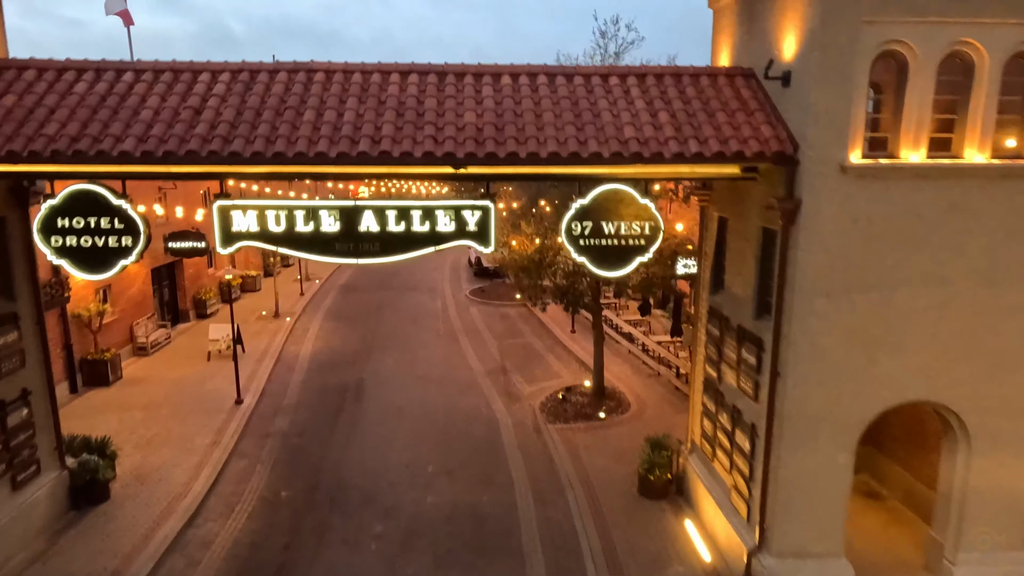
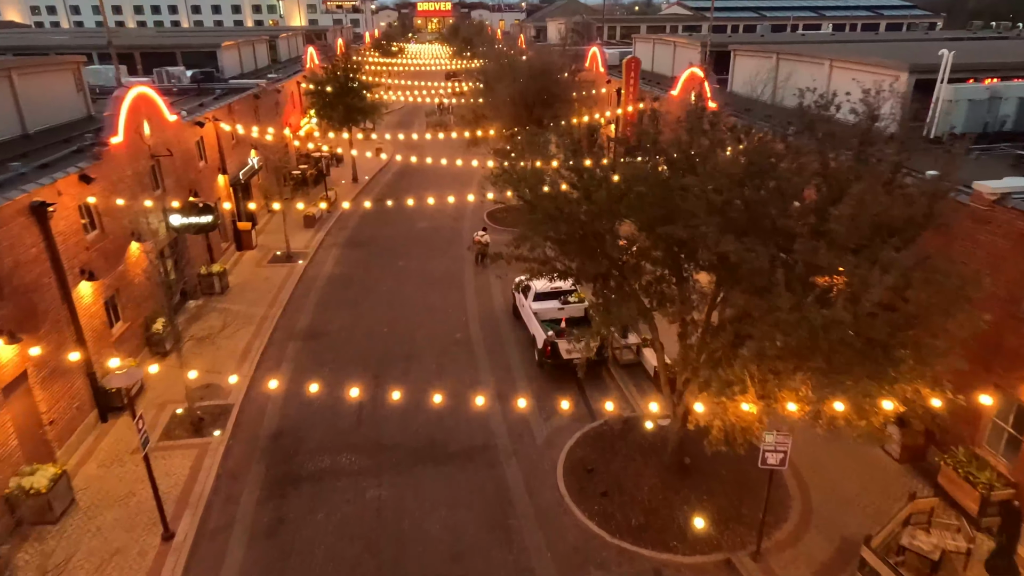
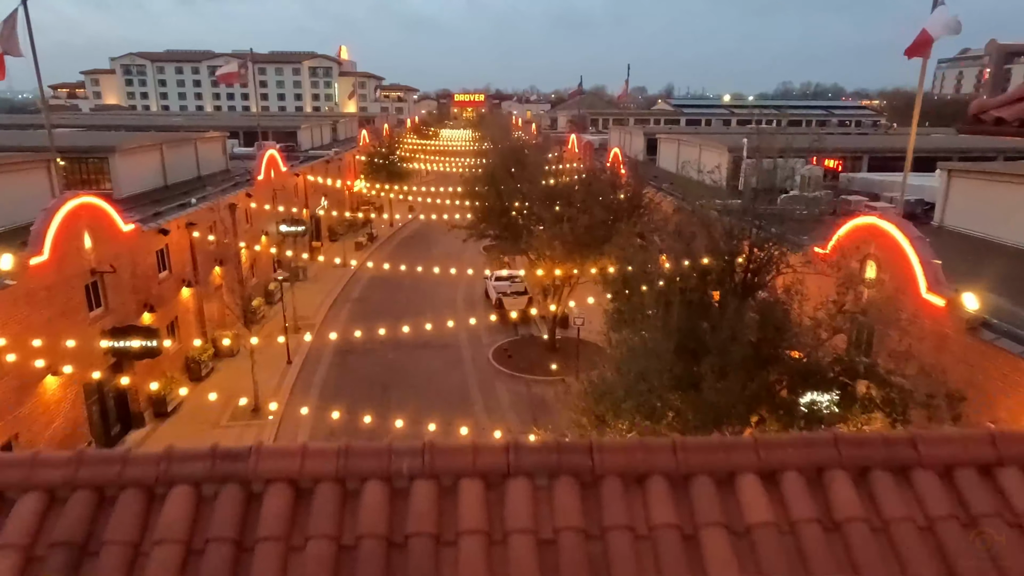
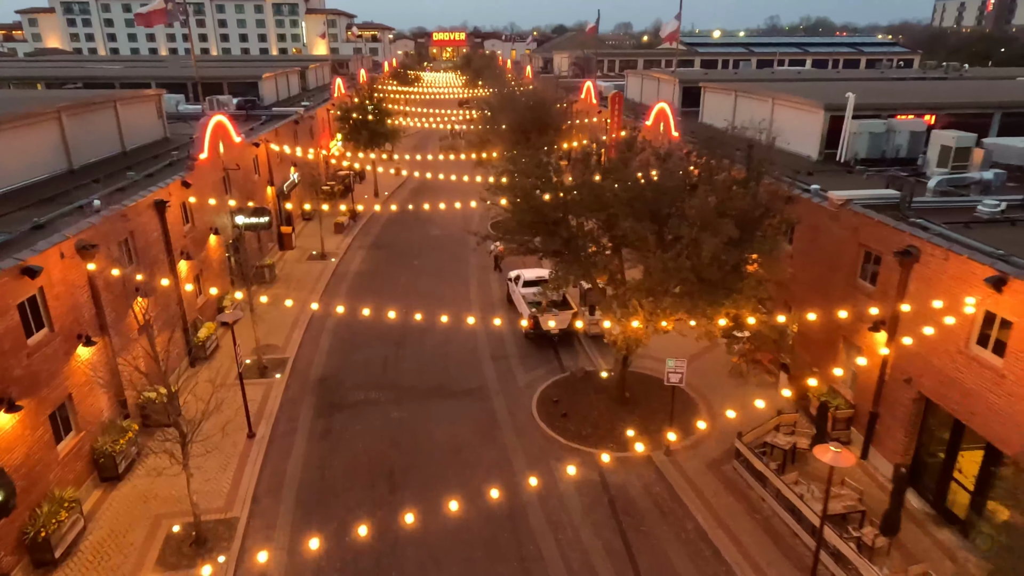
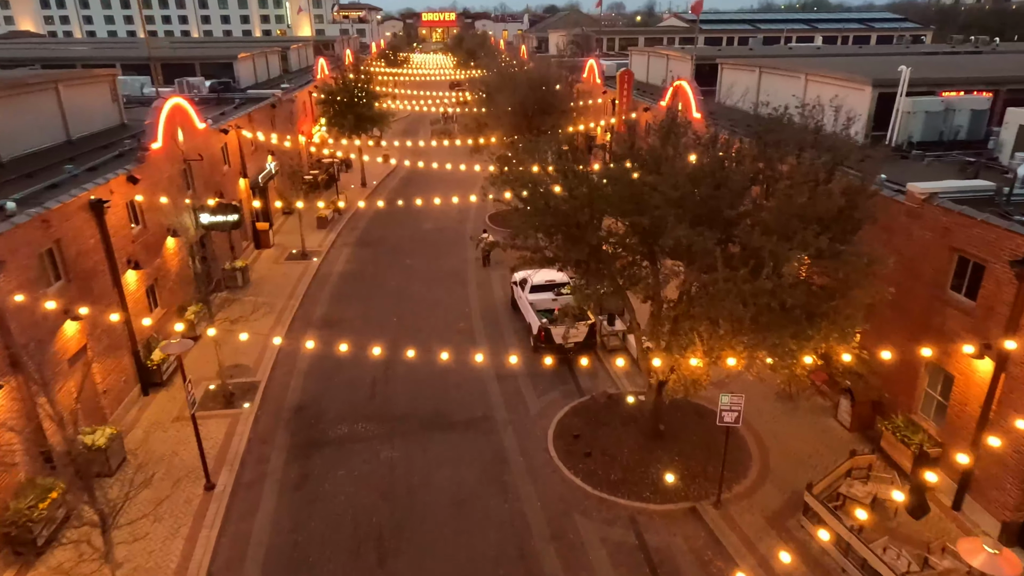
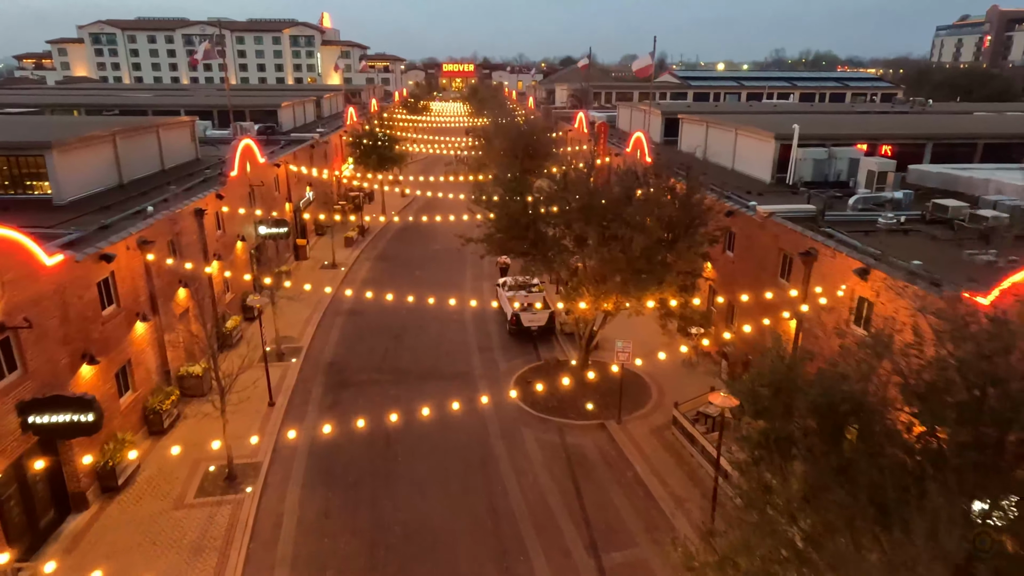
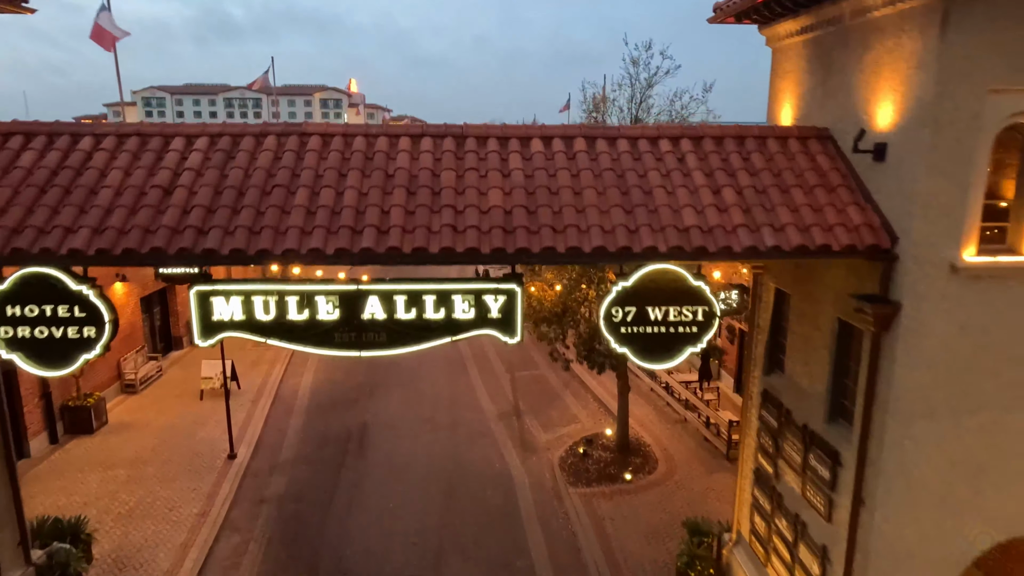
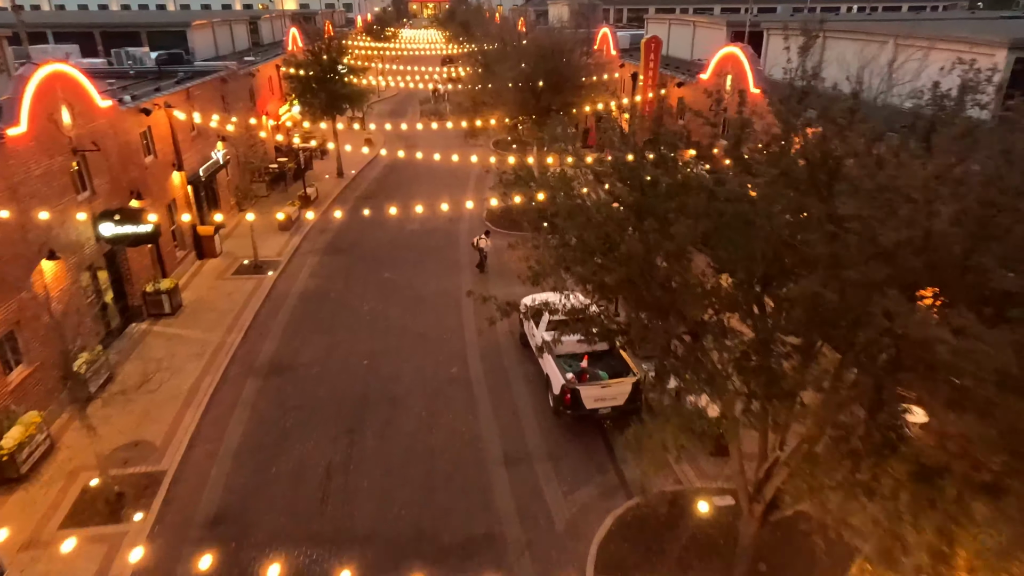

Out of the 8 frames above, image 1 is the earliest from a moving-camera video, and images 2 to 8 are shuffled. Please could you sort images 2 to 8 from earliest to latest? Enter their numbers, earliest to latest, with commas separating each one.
7, 3, 6, 4, 5, 2, 8
